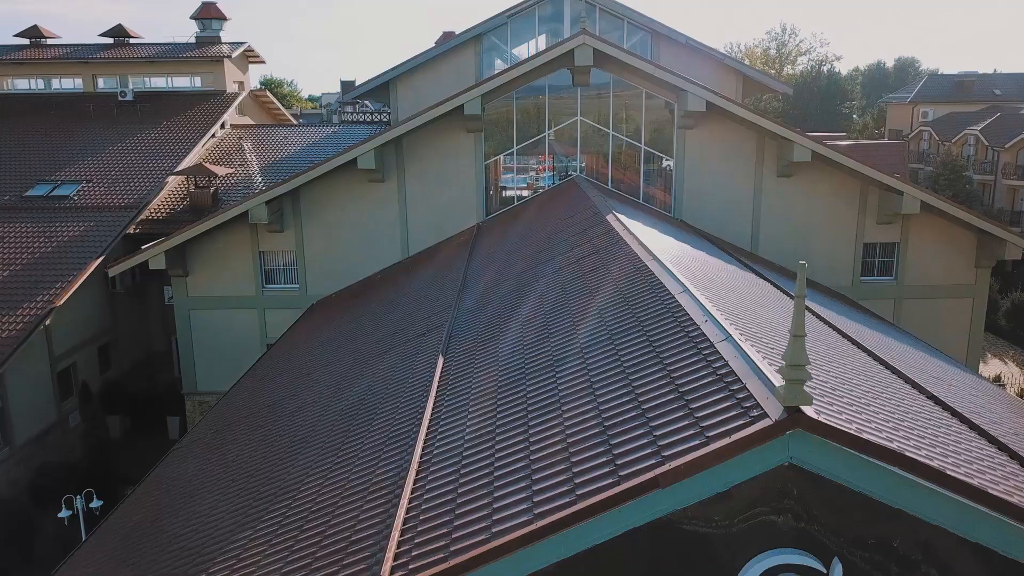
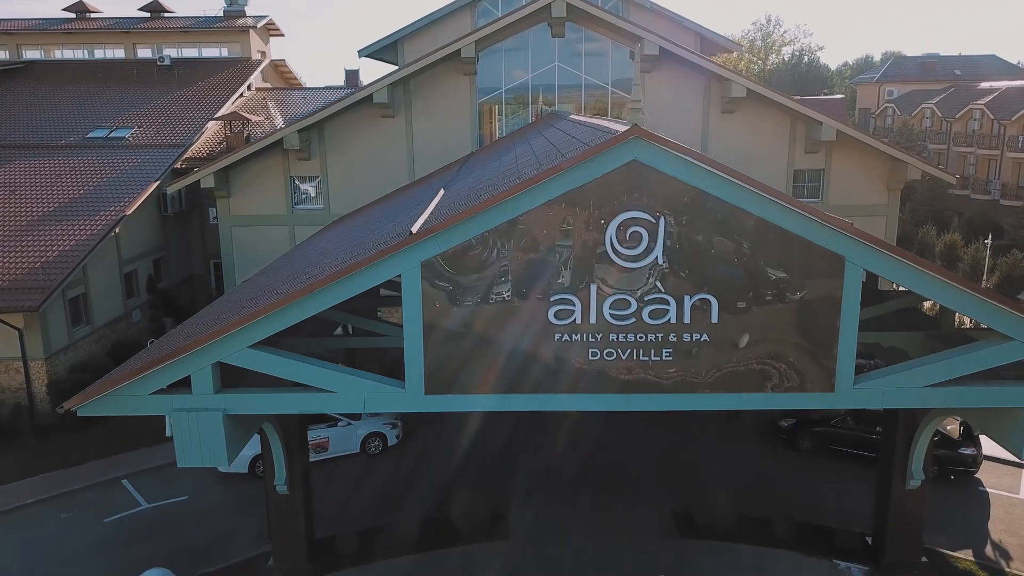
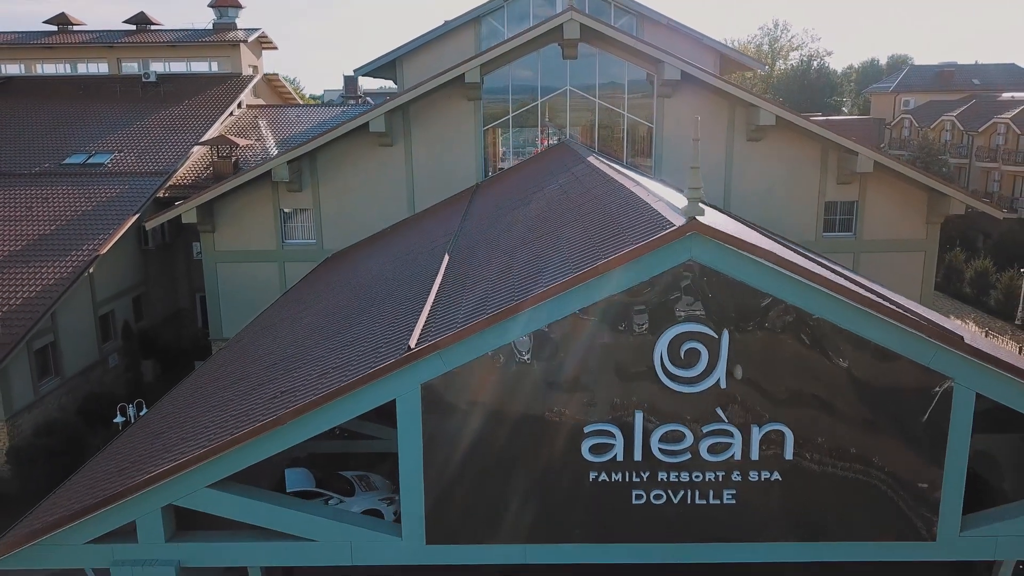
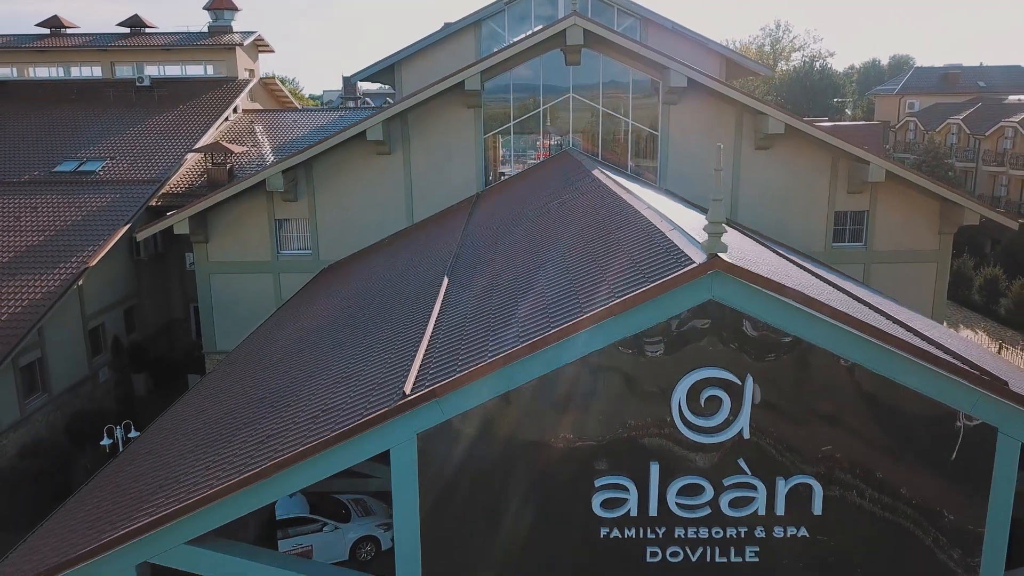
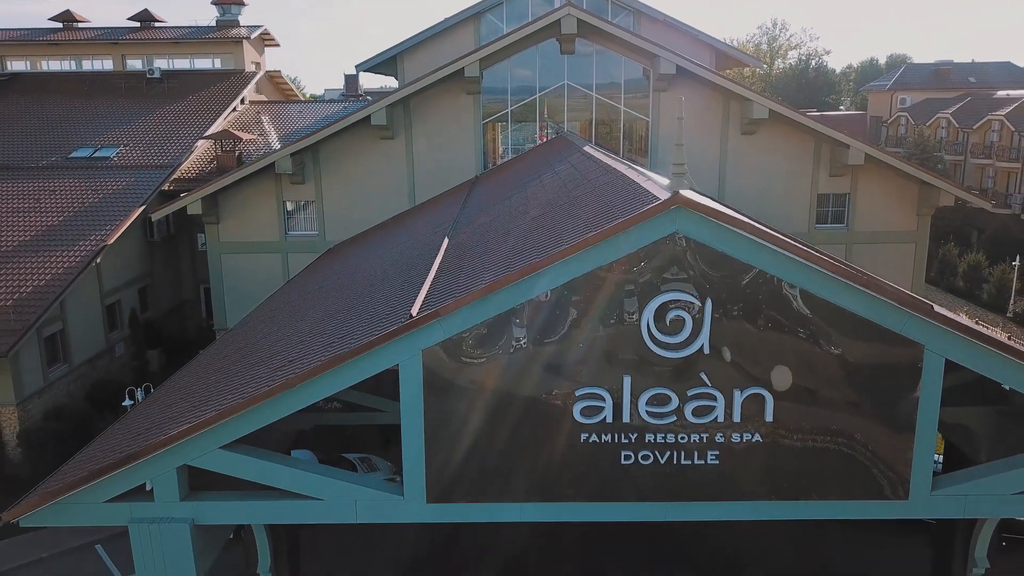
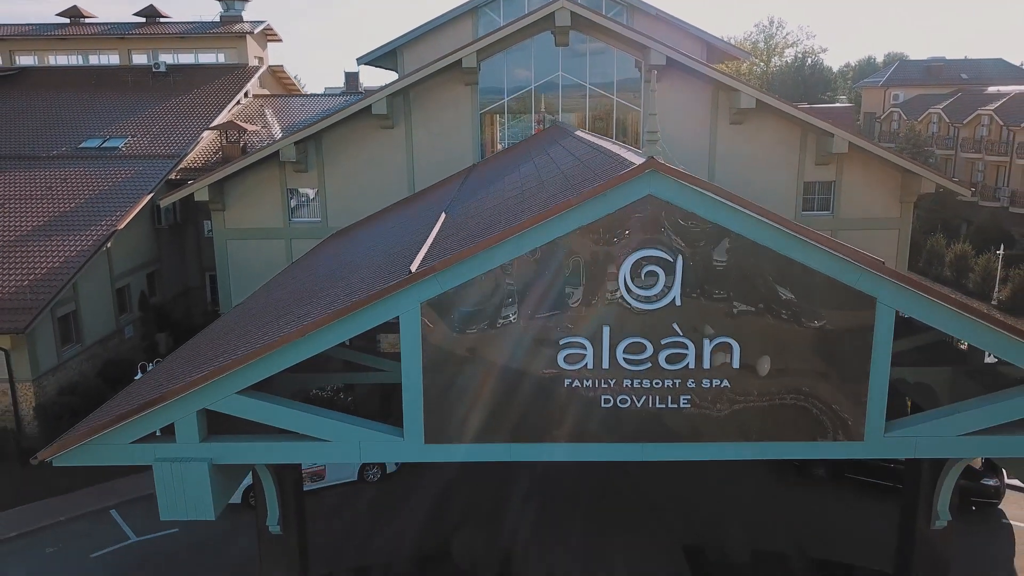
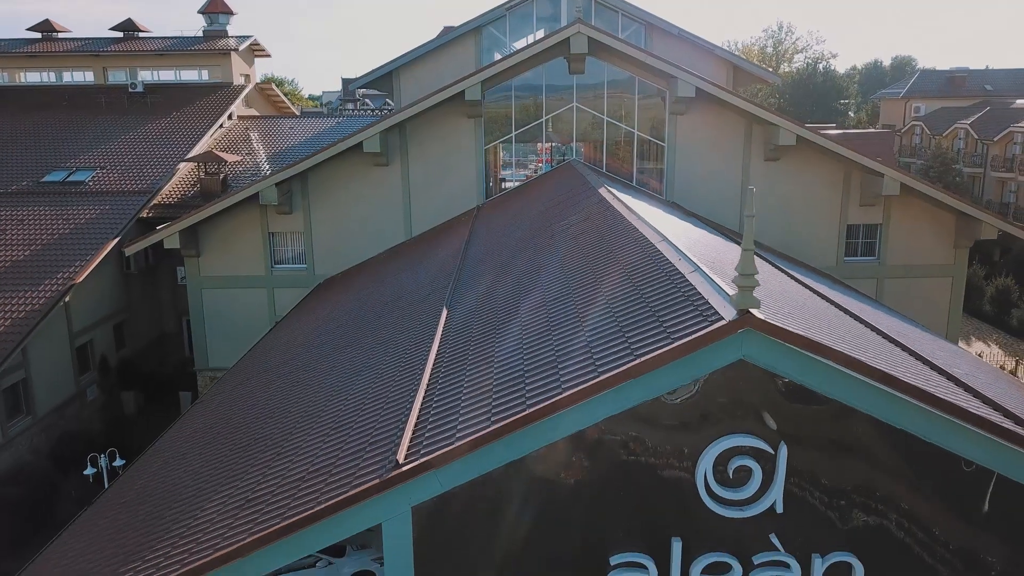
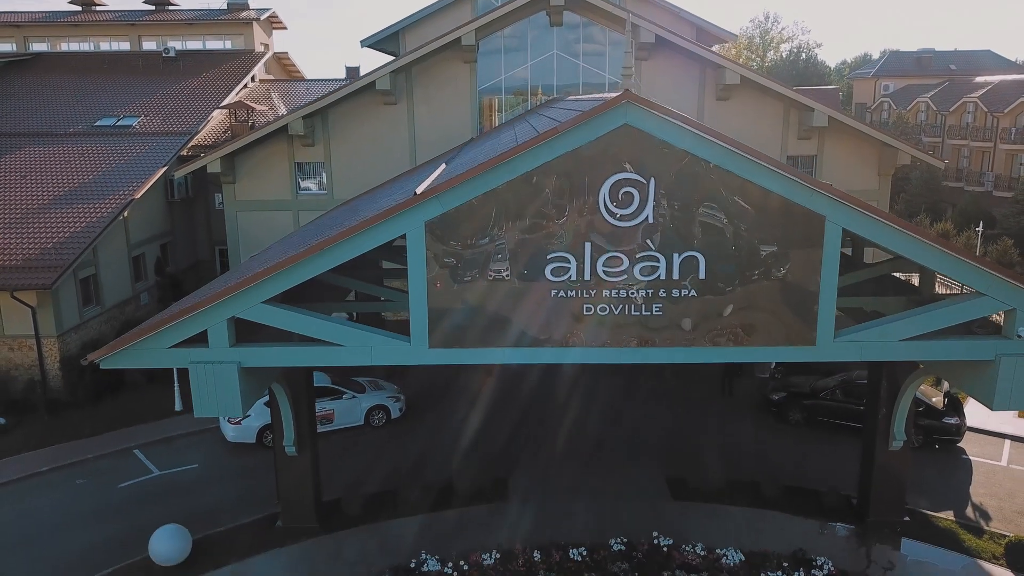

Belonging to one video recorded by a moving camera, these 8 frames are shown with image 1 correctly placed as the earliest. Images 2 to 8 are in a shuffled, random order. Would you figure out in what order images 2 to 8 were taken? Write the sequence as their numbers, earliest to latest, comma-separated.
7, 4, 3, 5, 6, 2, 8
